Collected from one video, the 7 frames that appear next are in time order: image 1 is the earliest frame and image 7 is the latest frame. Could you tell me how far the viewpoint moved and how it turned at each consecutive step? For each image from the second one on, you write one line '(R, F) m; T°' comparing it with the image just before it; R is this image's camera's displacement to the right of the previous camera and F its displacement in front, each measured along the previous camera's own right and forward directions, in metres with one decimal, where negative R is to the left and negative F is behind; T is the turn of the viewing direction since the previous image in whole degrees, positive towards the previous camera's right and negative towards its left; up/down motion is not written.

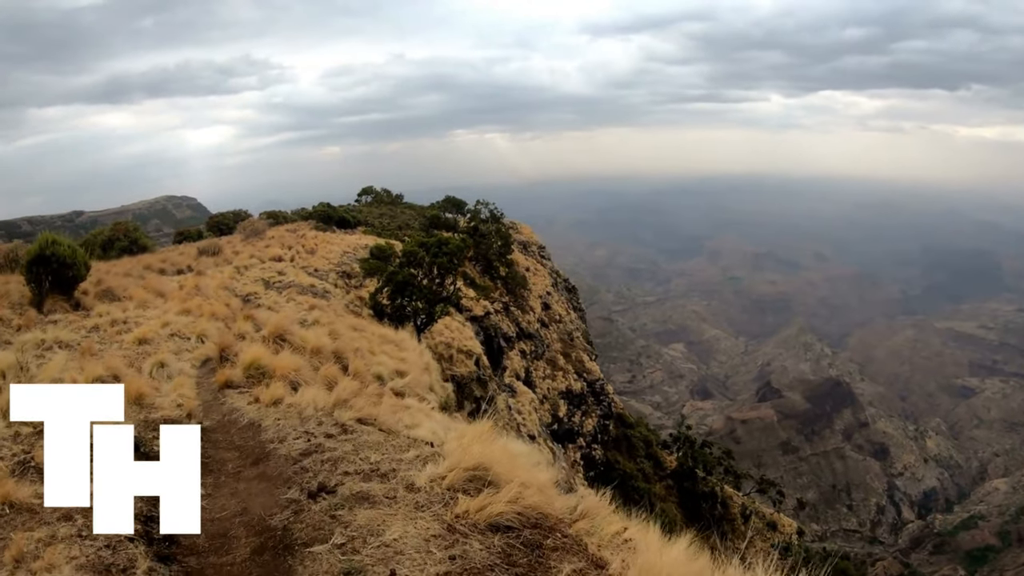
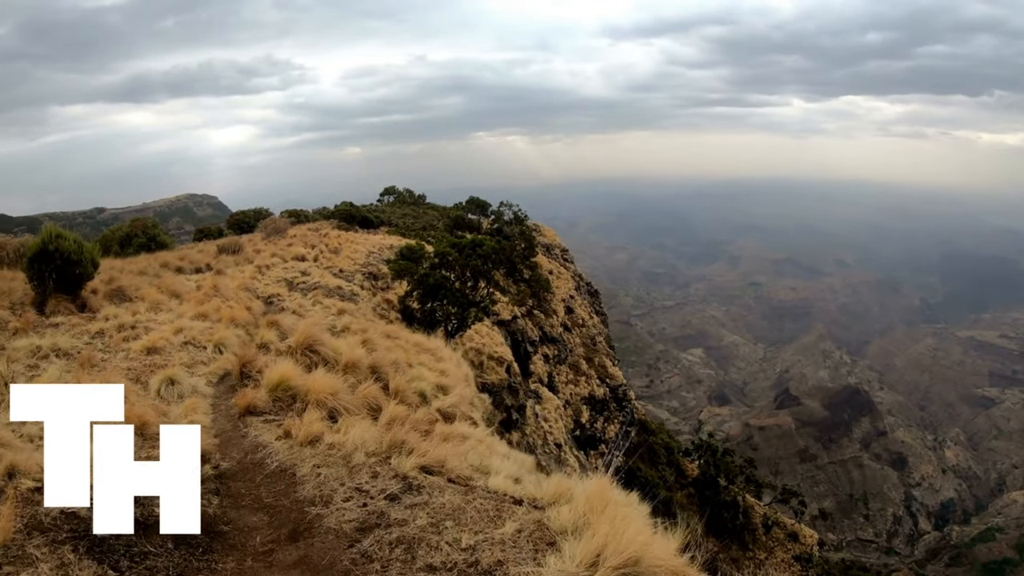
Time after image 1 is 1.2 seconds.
(-0.7, +1.2) m; -2°
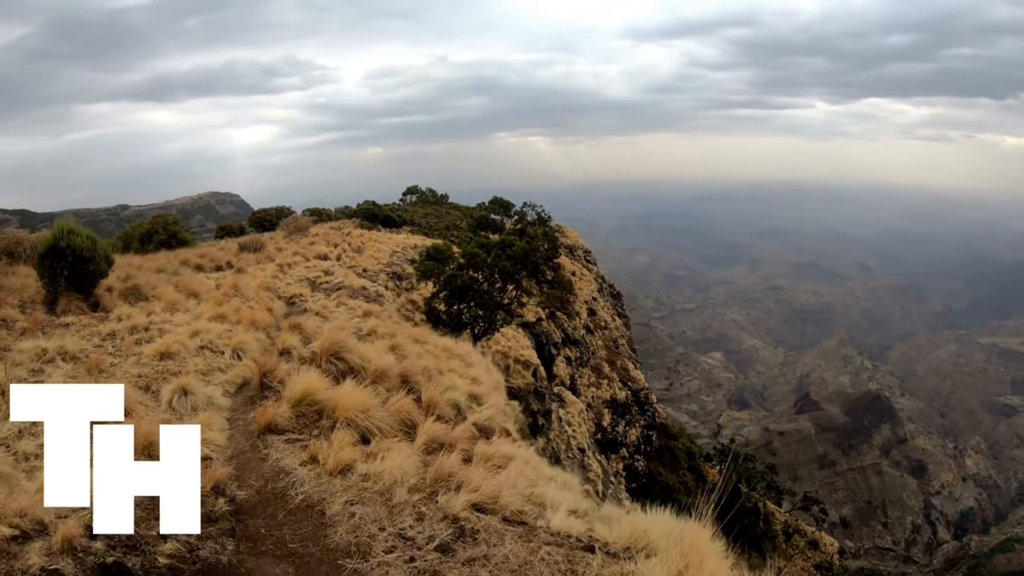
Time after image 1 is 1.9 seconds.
(-0.4, +0.7) m; -2°
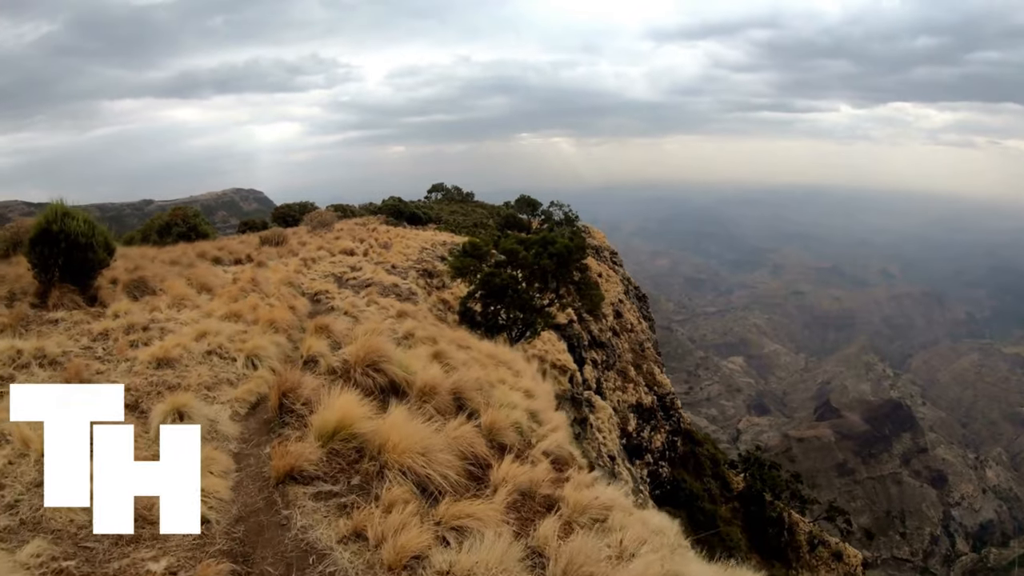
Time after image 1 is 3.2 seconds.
(-0.7, +1.3) m; -2°
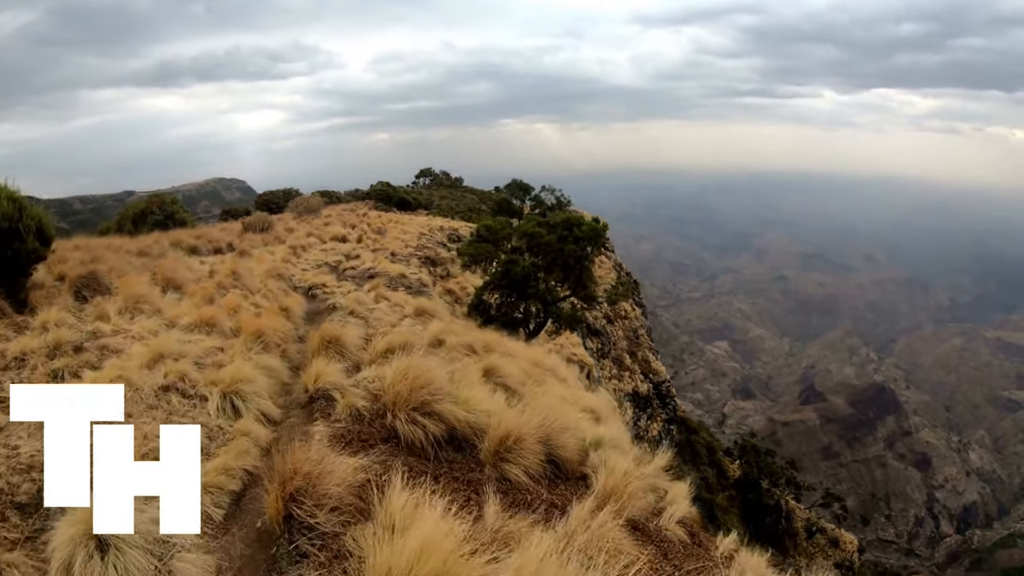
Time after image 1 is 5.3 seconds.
(-0.8, +1.7) m; +1°
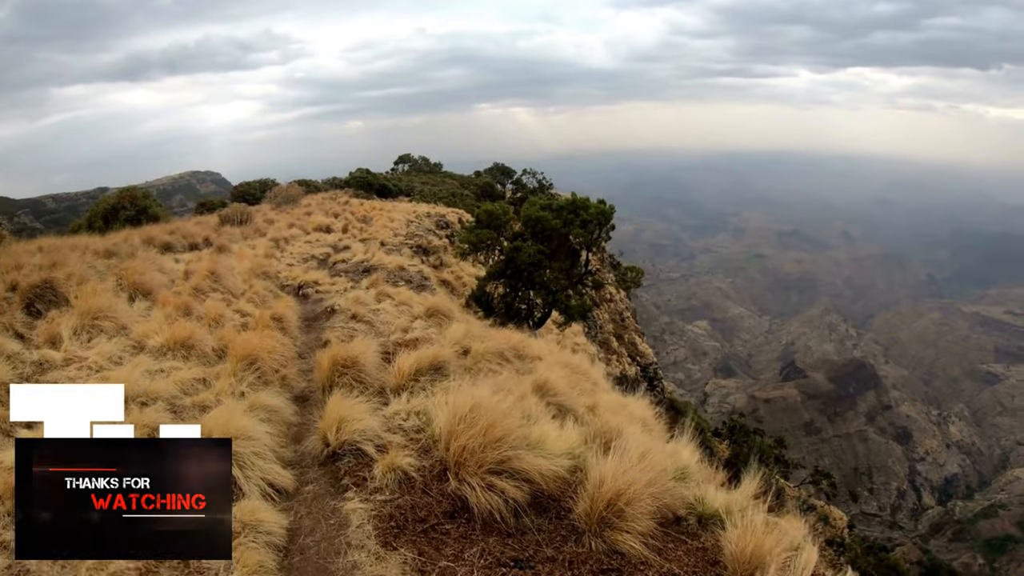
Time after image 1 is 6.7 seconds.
(-0.5, +0.9) m; +2°
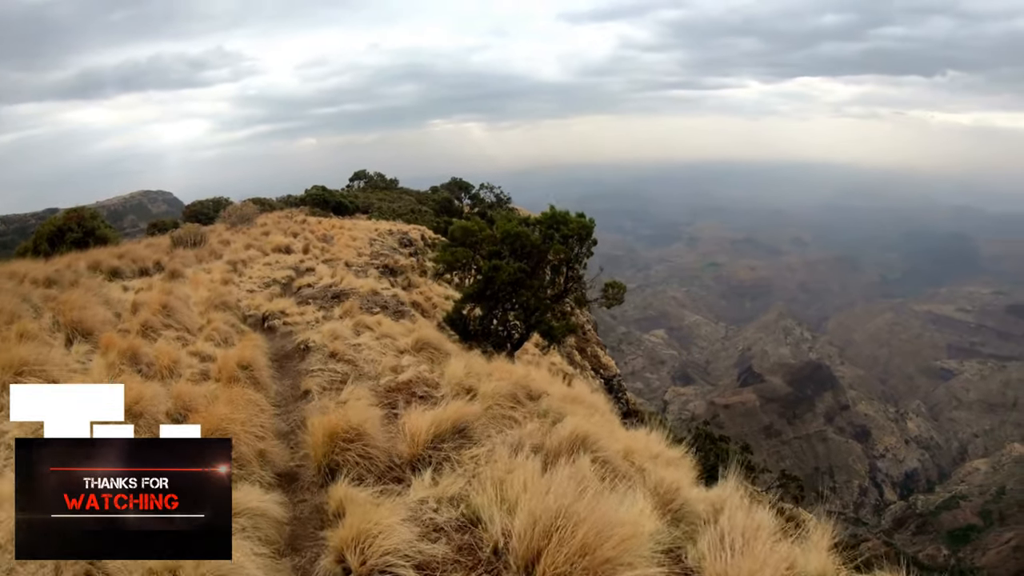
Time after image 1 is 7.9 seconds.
(-0.4, +0.7) m; +3°
